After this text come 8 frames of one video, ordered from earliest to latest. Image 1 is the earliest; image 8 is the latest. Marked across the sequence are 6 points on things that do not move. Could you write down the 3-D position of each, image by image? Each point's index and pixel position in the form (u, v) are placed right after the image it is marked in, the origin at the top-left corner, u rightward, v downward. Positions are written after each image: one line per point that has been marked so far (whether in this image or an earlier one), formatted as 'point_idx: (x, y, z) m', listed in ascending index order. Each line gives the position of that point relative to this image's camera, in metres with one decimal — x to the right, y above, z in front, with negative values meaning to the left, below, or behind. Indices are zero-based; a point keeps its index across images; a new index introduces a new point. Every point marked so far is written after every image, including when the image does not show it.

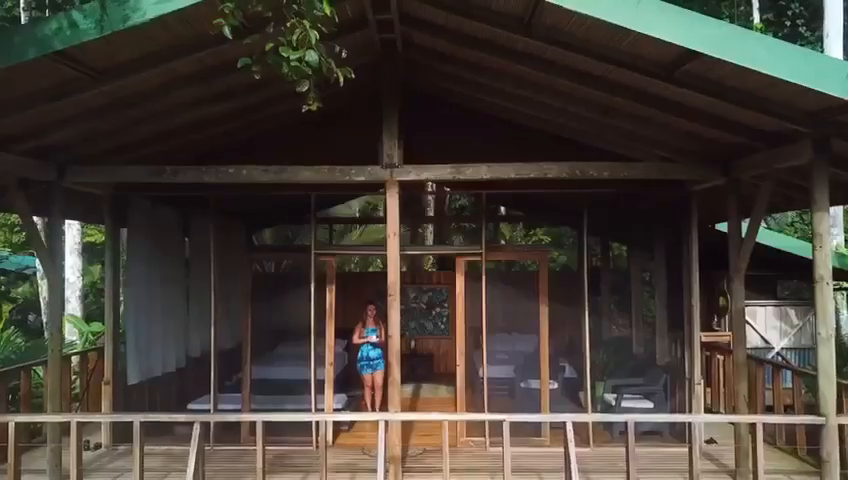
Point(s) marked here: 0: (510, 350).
0: (+0.9, -1.1, +7.4) m
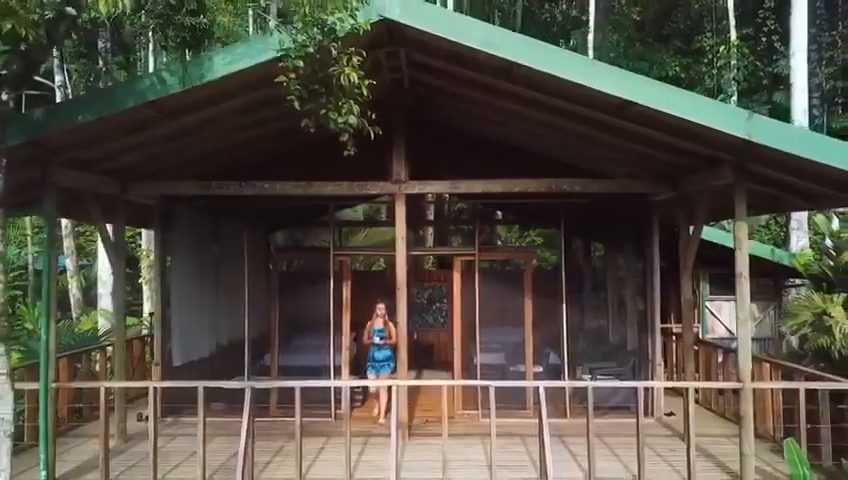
0: (+0.9, -1.1, +8.6) m
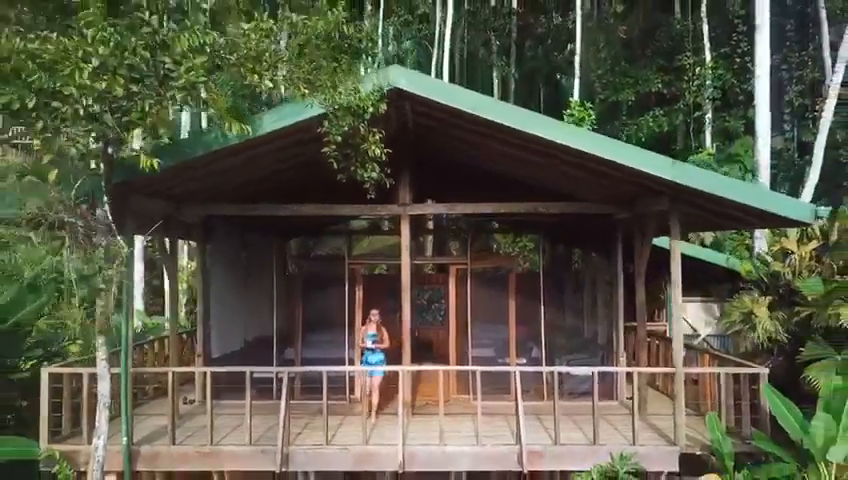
0: (+0.9, -1.3, +10.1) m
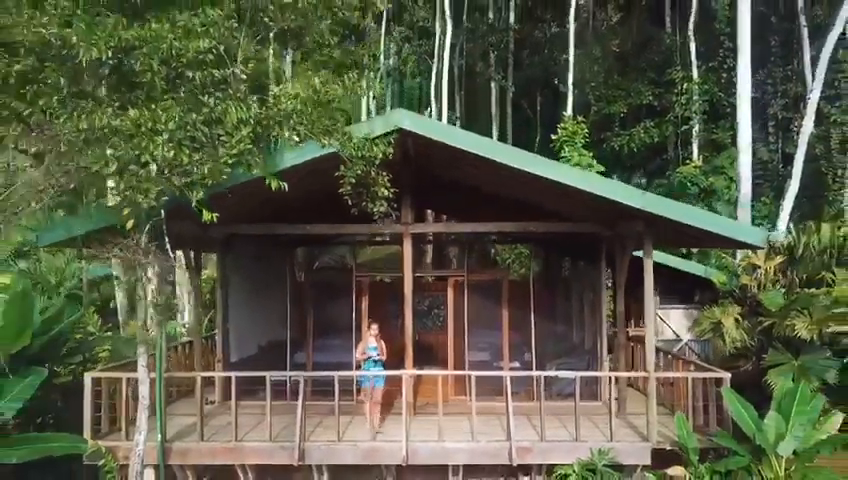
0: (+0.9, -1.5, +11.0) m
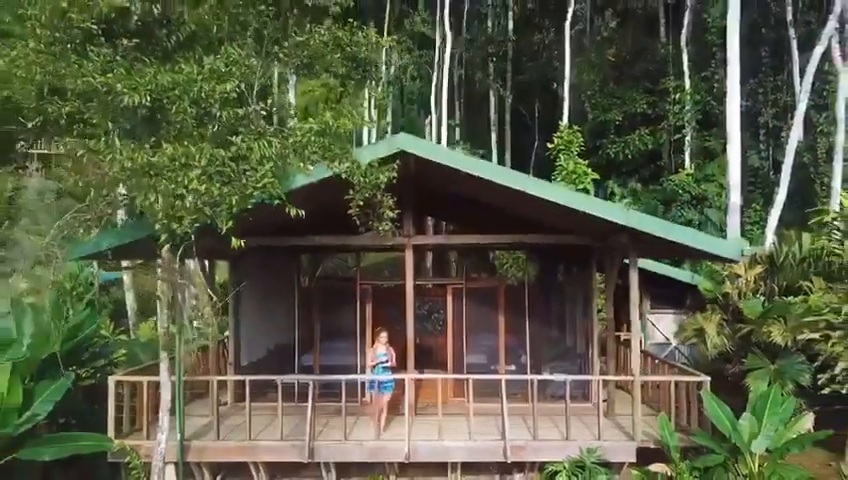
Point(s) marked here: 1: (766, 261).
0: (+0.9, -1.7, +11.6) m
1: (+4.8, -0.3, +10.6) m
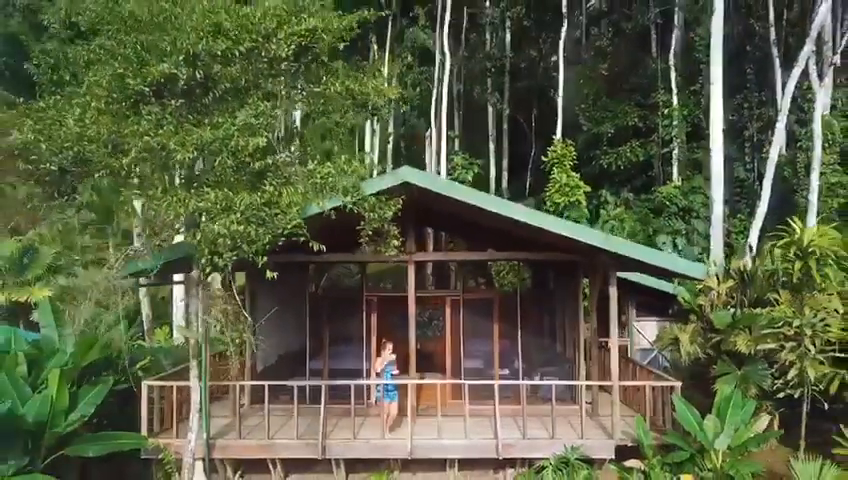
0: (+0.9, -1.9, +12.7) m
1: (+4.9, -0.6, +11.6) m
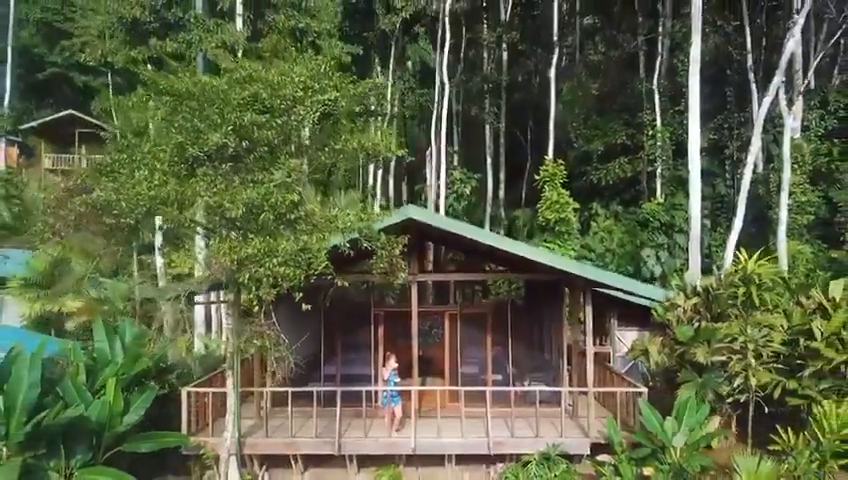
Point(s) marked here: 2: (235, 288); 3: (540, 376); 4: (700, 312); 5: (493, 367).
0: (+1.0, -2.3, +14.2) m
1: (+4.9, -0.9, +13.2) m
2: (-2.4, -0.6, +9.4) m
3: (+2.3, -2.7, +14.5) m
4: (+4.8, -1.3, +12.9) m
5: (+1.3, -2.5, +14.2) m
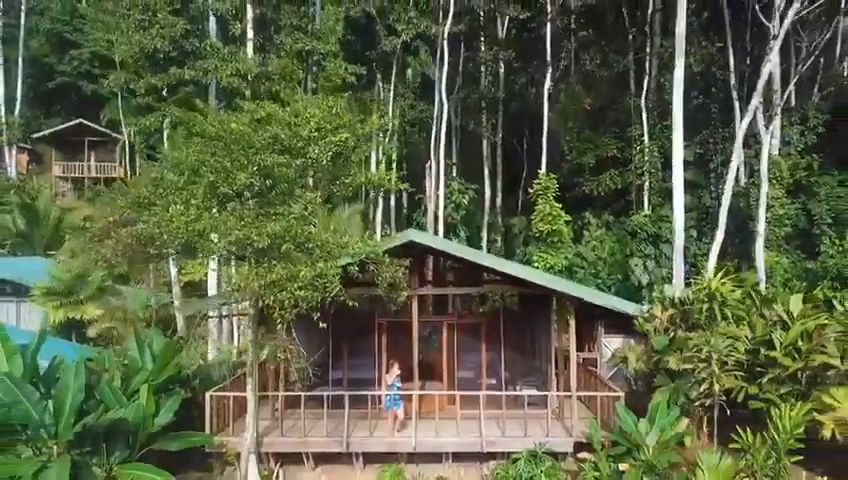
0: (+1.0, -2.6, +15.5) m
1: (+4.9, -1.3, +14.4) m
2: (-2.4, -0.9, +10.7) m
3: (+2.3, -3.0, +15.7) m
4: (+4.8, -1.6, +14.2) m
5: (+1.3, -2.8, +15.5) m
